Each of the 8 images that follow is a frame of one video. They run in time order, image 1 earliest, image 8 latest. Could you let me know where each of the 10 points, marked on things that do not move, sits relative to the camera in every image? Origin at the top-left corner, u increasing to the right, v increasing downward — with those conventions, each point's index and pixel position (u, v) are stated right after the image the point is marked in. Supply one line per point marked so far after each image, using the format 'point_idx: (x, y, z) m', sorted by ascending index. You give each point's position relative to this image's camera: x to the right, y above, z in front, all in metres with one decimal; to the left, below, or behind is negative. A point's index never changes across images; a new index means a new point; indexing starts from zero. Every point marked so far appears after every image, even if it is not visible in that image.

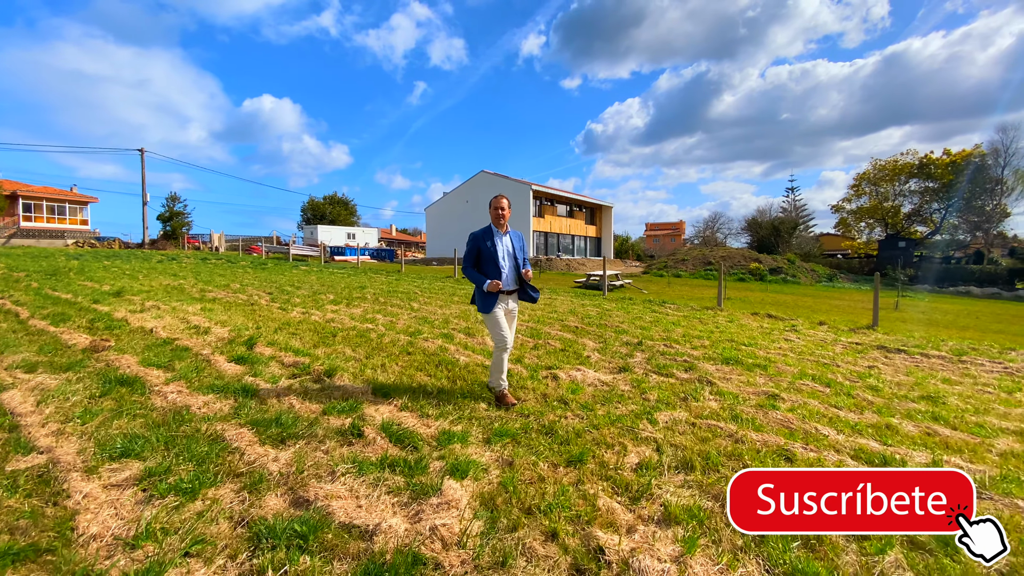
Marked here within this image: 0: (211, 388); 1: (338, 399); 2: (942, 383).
0: (-1.9, -0.6, +3.2) m
1: (-1.1, -0.7, +3.1) m
2: (+4.2, -0.9, +4.8) m
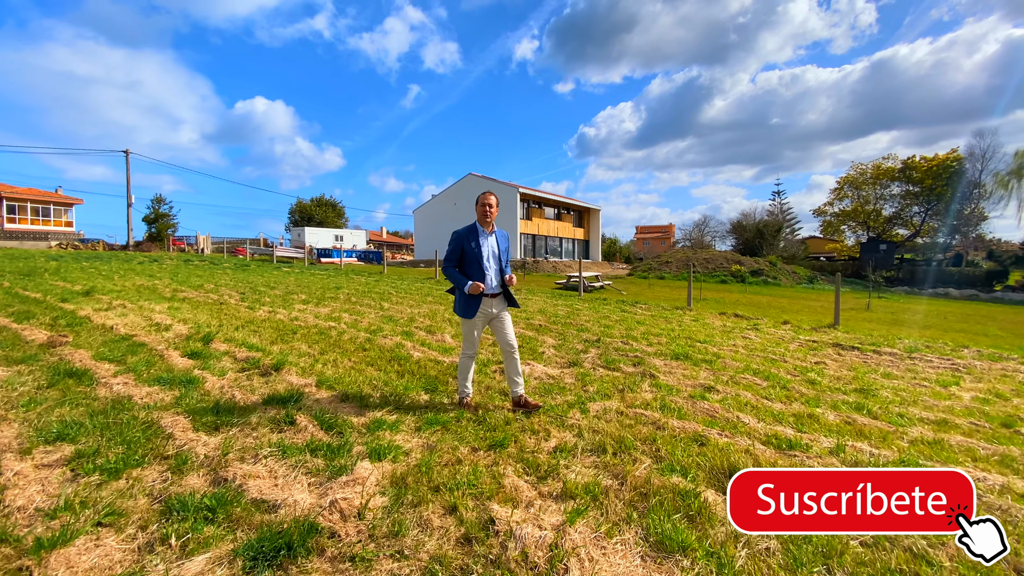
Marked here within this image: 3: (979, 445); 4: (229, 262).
0: (-2.3, -0.6, +3.3) m
1: (-1.5, -0.7, +3.3) m
2: (+3.7, -0.9, +5.0) m
3: (+3.0, -1.0, +3.2) m
4: (-9.8, +0.9, +17.3) m
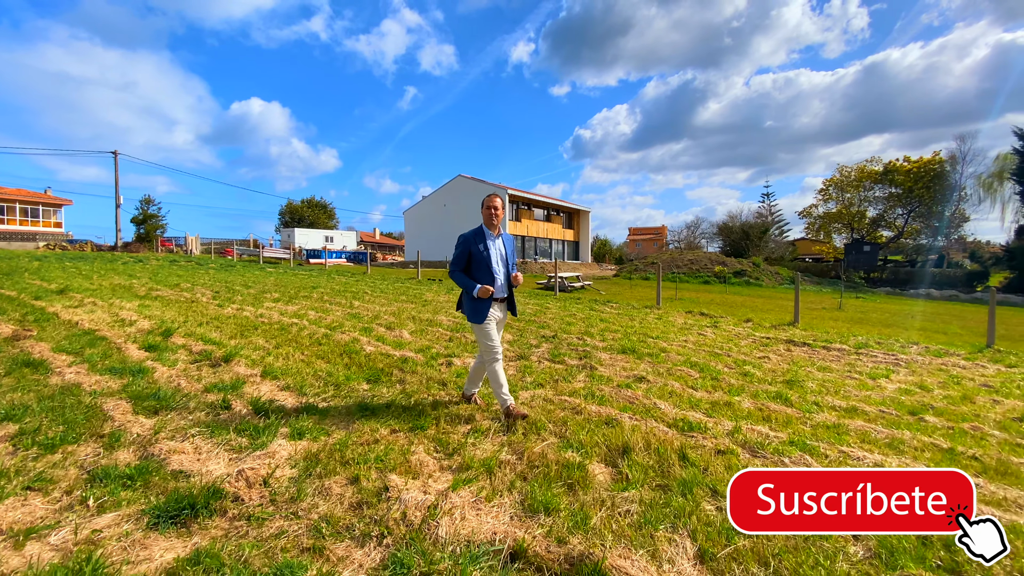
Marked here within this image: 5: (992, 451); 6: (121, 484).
0: (-2.8, -0.6, +3.5) m
1: (-2.0, -0.6, +3.5) m
2: (+3.2, -0.9, +5.3) m
3: (+2.5, -1.0, +3.4) m
4: (-10.4, +0.9, +17.4) m
5: (+3.0, -1.0, +3.1) m
6: (-1.6, -0.8, +2.1) m
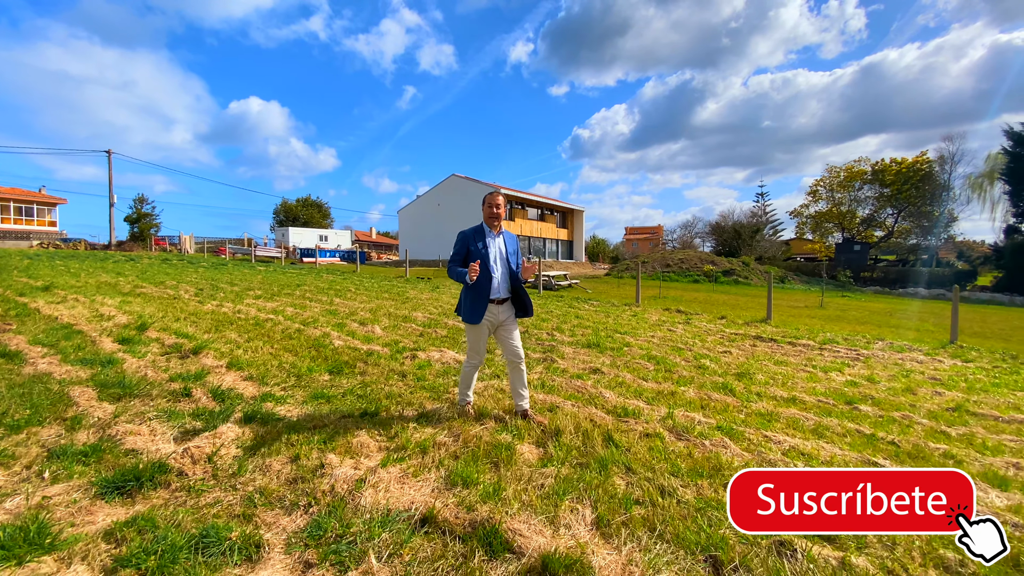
0: (-3.2, -0.5, +3.7) m
1: (-2.4, -0.6, +3.6) m
2: (+2.9, -0.8, +5.5) m
3: (+2.1, -0.9, +3.6) m
4: (-10.8, +0.9, +17.6) m
5: (+2.7, -1.0, +3.3) m
6: (-2.0, -0.8, +2.3) m
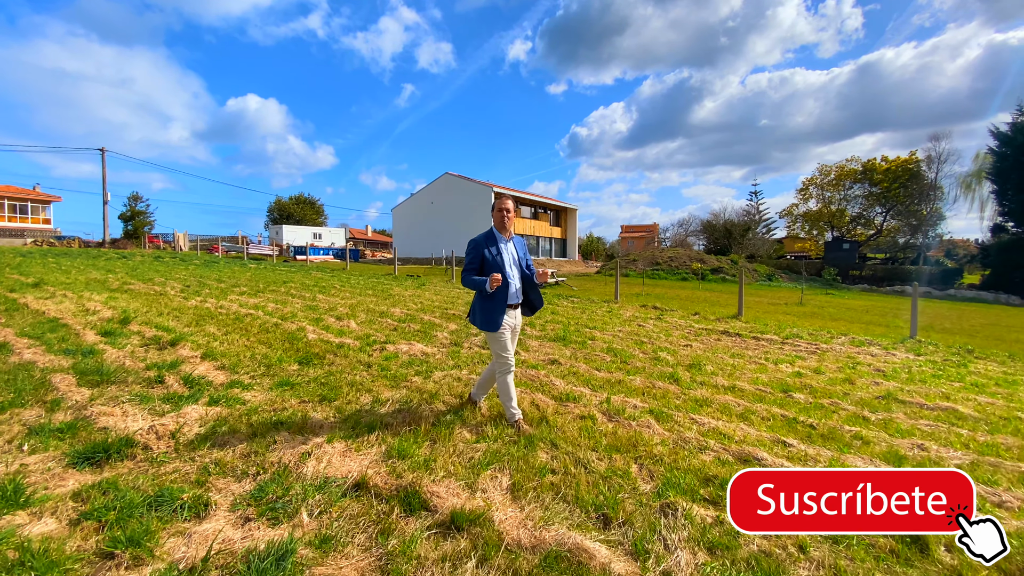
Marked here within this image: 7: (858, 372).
0: (-3.5, -0.5, +3.9) m
1: (-2.7, -0.6, +3.9) m
2: (+2.5, -0.8, +5.8) m
3: (+1.8, -0.9, +3.9) m
4: (-11.2, +1.0, +17.8) m
5: (+2.3, -1.0, +3.6) m
6: (-2.3, -0.8, +2.5) m
7: (+3.7, -0.9, +5.3) m
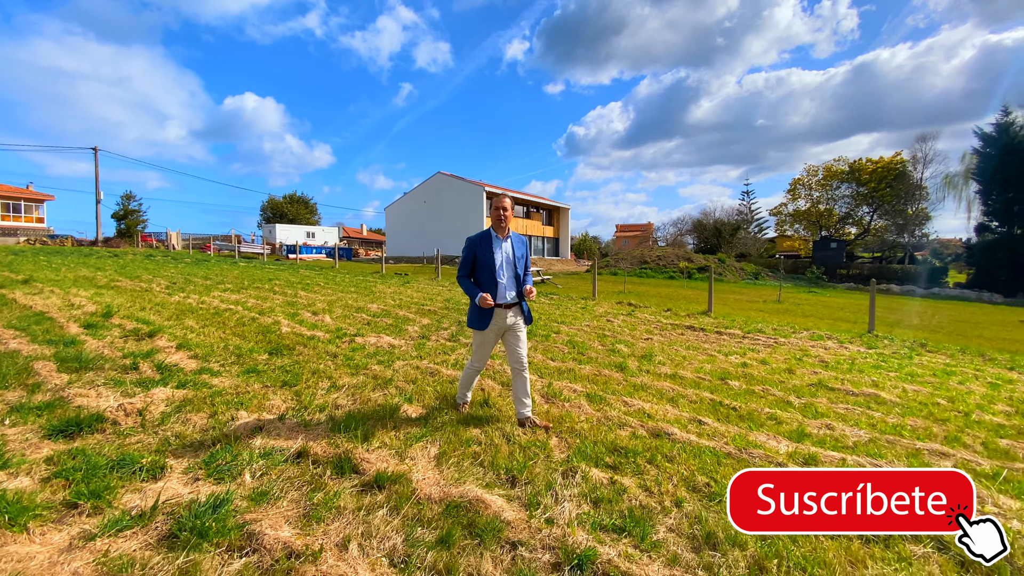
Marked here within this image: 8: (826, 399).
0: (-3.9, -0.4, +4.2) m
1: (-3.1, -0.5, +4.2) m
2: (+2.1, -0.7, +6.1) m
3: (+1.4, -0.8, +4.2) m
4: (-11.7, +1.1, +18.1) m
5: (+1.9, -0.9, +3.9) m
6: (-2.7, -0.7, +2.8) m
7: (+3.3, -0.8, +5.7) m
8: (+2.6, -0.9, +4.2) m
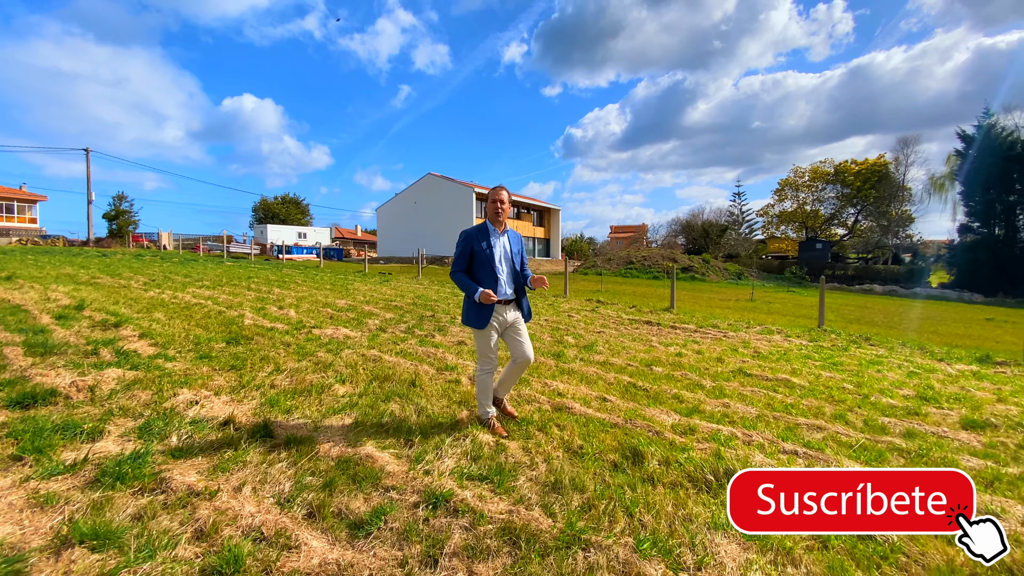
0: (-4.5, -0.4, +4.5) m
1: (-3.7, -0.5, +4.5) m
2: (+1.5, -0.7, +6.4) m
3: (+0.8, -0.8, +4.6) m
4: (-12.3, +1.1, +18.4) m
5: (+1.3, -0.8, +4.3) m
6: (-3.3, -0.6, +3.2) m
7: (+2.7, -0.8, +6.0) m
8: (+2.1, -0.9, +4.6) m
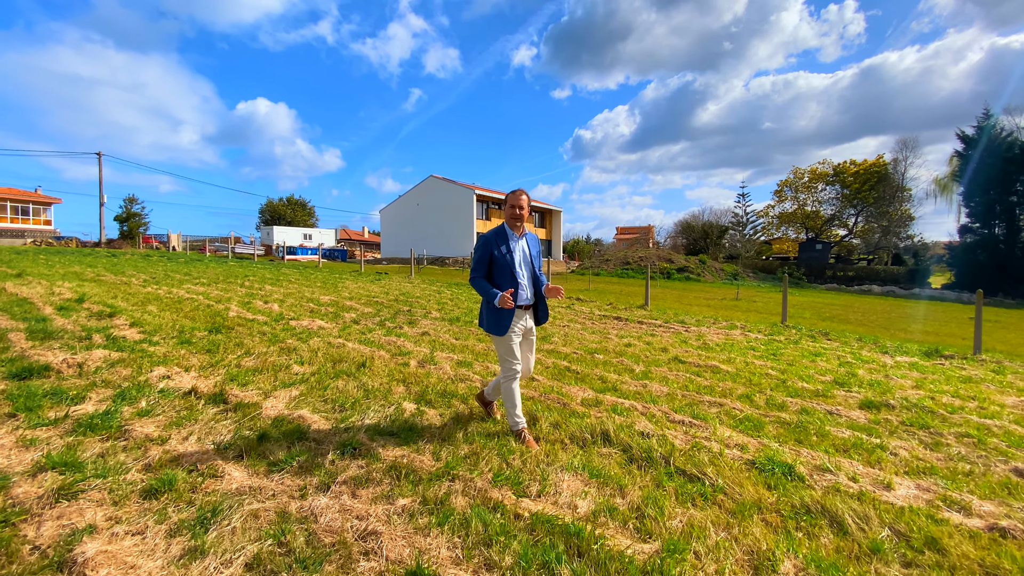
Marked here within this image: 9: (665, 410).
0: (-5.0, -0.3, +5.1) m
1: (-4.2, -0.4, +5.1) m
2: (+1.1, -0.6, +6.9) m
3: (+0.3, -0.7, +5.0) m
4: (-12.5, +1.2, +19.1) m
5: (+0.8, -0.8, +4.7) m
6: (-3.8, -0.6, +3.7) m
7: (+2.2, -0.7, +6.4) m
8: (+1.6, -0.8, +5.0) m
9: (+1.1, -0.9, +3.6) m
